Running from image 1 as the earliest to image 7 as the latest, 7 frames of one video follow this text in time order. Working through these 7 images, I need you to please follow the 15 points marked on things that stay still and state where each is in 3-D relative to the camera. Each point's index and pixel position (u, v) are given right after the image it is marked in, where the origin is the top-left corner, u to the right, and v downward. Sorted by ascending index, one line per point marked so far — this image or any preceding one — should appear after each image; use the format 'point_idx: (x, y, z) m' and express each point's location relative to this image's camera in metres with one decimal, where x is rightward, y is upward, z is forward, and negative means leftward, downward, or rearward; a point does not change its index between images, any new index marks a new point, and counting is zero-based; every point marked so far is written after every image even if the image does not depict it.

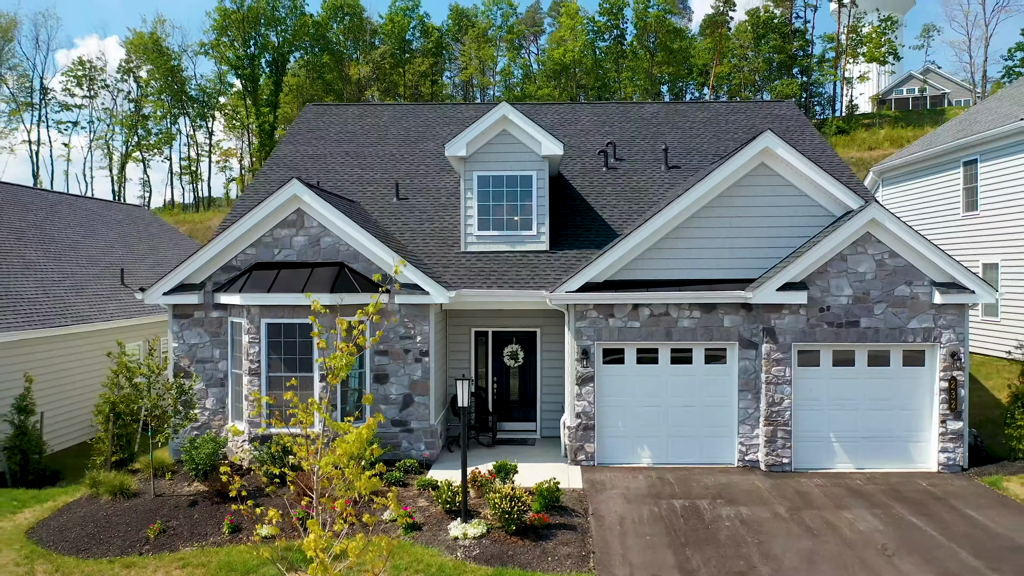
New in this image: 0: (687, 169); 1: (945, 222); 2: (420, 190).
0: (+3.0, +2.1, +14.0) m
1: (+9.2, +1.4, +17.4) m
2: (-1.5, +1.6, +13.6) m
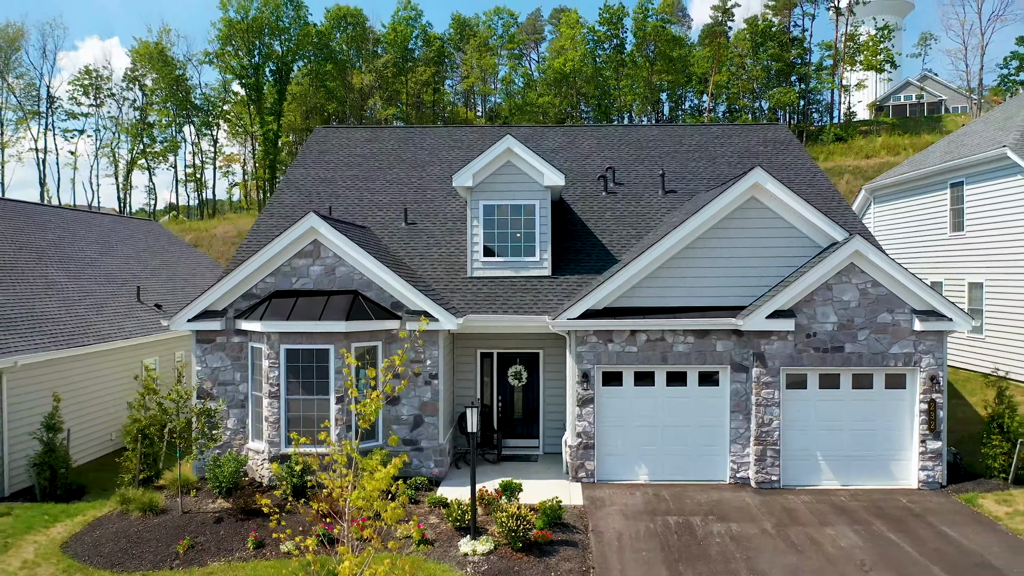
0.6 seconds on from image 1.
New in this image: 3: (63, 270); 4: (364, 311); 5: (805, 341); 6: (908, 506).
0: (+3.0, +1.7, +14.6) m
1: (+9.2, +1.1, +18.0) m
2: (-1.5, +1.3, +14.2) m
3: (-9.3, +0.4, +17.0) m
4: (-1.9, -0.3, +10.7) m
5: (+3.8, -0.7, +10.6) m
6: (+4.9, -2.7, +10.0) m
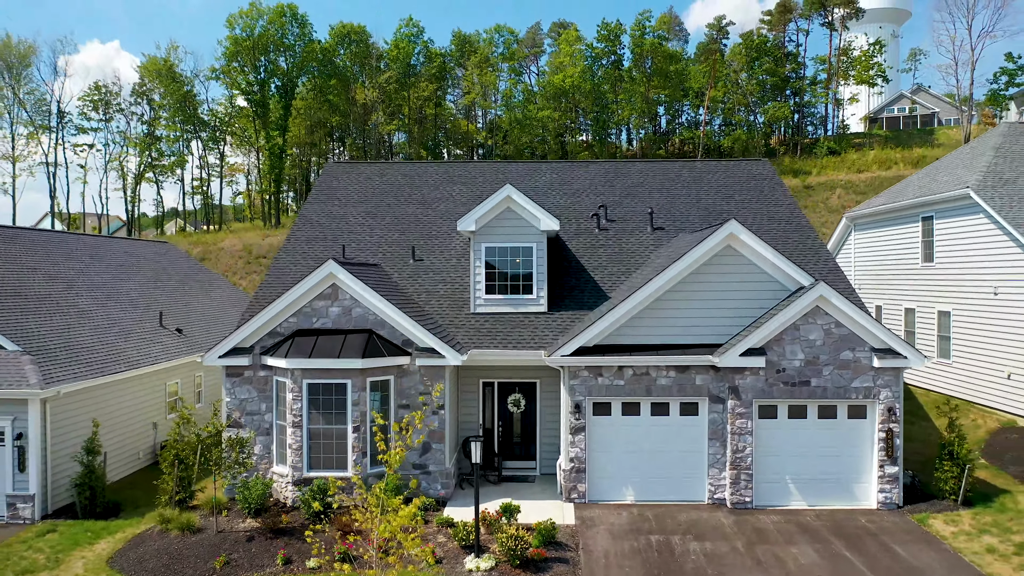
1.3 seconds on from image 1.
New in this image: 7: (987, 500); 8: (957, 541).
0: (+3.0, +1.1, +15.8) m
1: (+9.2, +0.4, +19.2) m
2: (-1.5, +0.7, +15.4) m
3: (-9.3, -0.2, +18.2) m
4: (-1.9, -0.9, +11.9) m
5: (+3.8, -1.3, +11.8) m
6: (+4.8, -3.2, +11.2) m
7: (+6.8, -3.0, +11.7) m
8: (+5.7, -3.2, +10.5) m
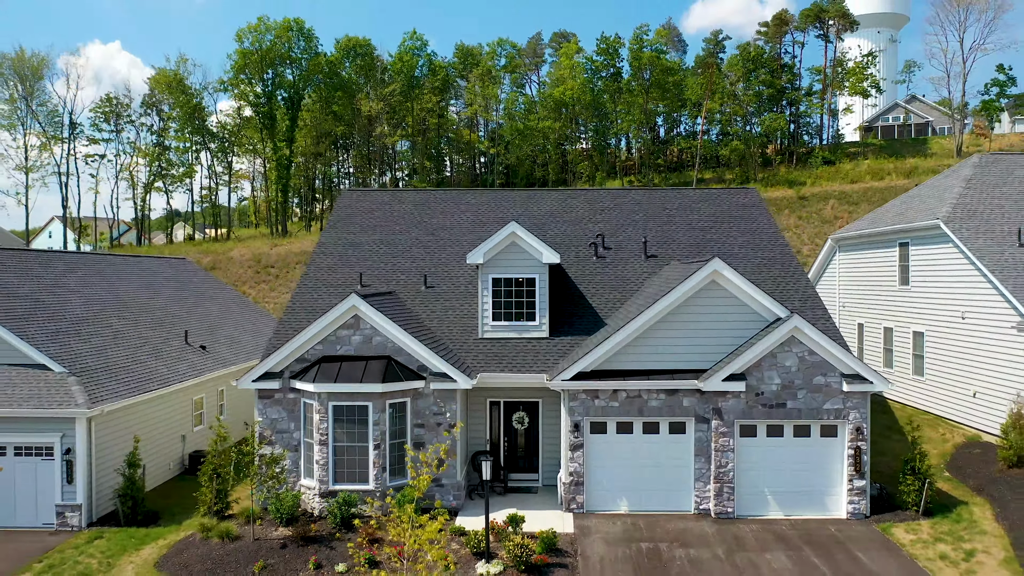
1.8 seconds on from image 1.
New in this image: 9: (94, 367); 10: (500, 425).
0: (+3.1, +0.6, +17.1) m
1: (+9.3, -0.1, +20.5) m
2: (-1.4, +0.2, +16.7) m
3: (-9.2, -0.7, +19.5) m
4: (-1.9, -1.4, +13.2) m
5: (+3.9, -1.8, +13.0) m
6: (+4.9, -3.7, +12.5) m
7: (+6.9, -3.5, +13.0) m
8: (+5.7, -3.7, +11.7) m
9: (-8.1, -1.5, +15.9) m
10: (-0.2, -2.5, +14.9) m
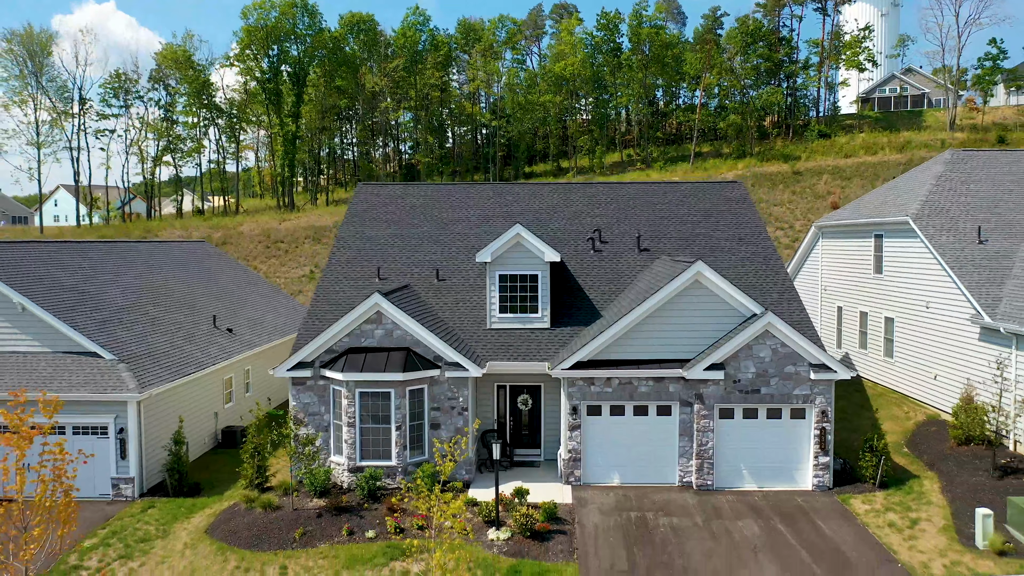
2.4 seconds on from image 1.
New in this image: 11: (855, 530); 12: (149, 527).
0: (+3.2, +0.8, +18.7) m
1: (+9.4, +0.3, +22.1) m
2: (-1.3, +0.4, +18.3) m
3: (-9.1, -0.4, +21.1) m
4: (-1.8, -1.4, +14.8) m
5: (+4.0, -1.8, +14.7) m
6: (+5.0, -3.7, +14.2) m
7: (+7.0, -3.5, +14.8) m
8: (+5.8, -3.8, +13.5) m
9: (-8.0, -1.4, +17.6) m
10: (-0.1, -2.4, +16.7) m
11: (+5.4, -3.8, +12.9) m
12: (-6.5, -4.2, +14.6) m
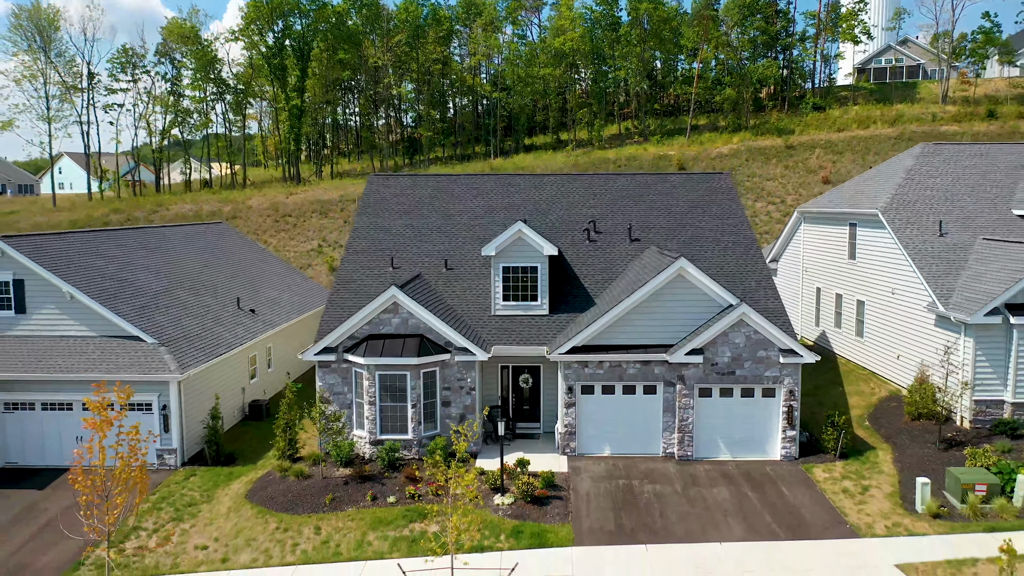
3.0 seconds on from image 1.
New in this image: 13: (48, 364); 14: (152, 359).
0: (+3.3, +1.1, +20.4) m
1: (+9.5, +0.8, +23.8) m
2: (-1.2, +0.7, +20.0) m
3: (-9.1, 0.0, +22.9) m
4: (-1.7, -1.2, +16.7) m
5: (+4.0, -1.6, +16.6) m
6: (+5.1, -3.6, +16.2) m
7: (+7.0, -3.4, +16.7) m
8: (+5.9, -3.7, +15.4) m
9: (-8.0, -1.2, +19.4) m
10: (-0.1, -2.2, +18.5) m
11: (+5.5, -3.8, +14.9) m
12: (-6.4, -4.1, +16.5) m
13: (-10.2, -1.7, +18.0) m
14: (-8.0, -1.6, +18.1) m
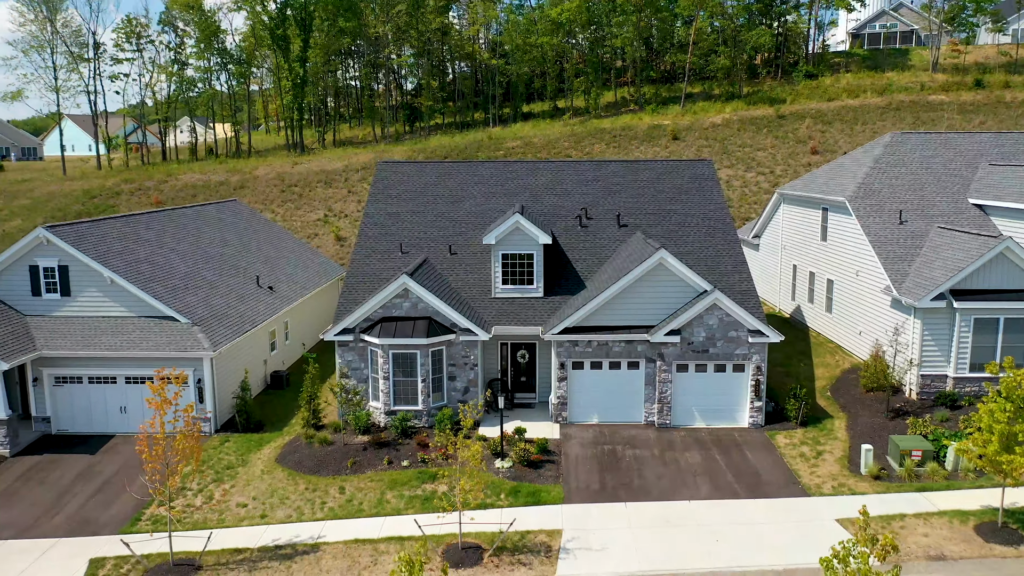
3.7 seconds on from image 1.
0: (+3.2, +1.6, +22.3) m
1: (+9.4, +1.4, +25.8) m
2: (-1.3, +1.1, +22.0) m
3: (-9.1, +0.6, +24.9) m
4: (-1.7, -1.0, +18.7) m
5: (+4.0, -1.3, +18.6) m
6: (+5.0, -3.4, +18.3) m
7: (+7.0, -3.1, +18.9) m
8: (+5.9, -3.5, +17.6) m
9: (-8.0, -0.7, +21.4) m
10: (-0.1, -1.8, +20.6) m
11: (+5.4, -3.6, +17.1) m
12: (-6.4, -3.9, +18.7) m
13: (-10.3, -1.3, +20.1) m
14: (-8.0, -1.2, +20.2) m
